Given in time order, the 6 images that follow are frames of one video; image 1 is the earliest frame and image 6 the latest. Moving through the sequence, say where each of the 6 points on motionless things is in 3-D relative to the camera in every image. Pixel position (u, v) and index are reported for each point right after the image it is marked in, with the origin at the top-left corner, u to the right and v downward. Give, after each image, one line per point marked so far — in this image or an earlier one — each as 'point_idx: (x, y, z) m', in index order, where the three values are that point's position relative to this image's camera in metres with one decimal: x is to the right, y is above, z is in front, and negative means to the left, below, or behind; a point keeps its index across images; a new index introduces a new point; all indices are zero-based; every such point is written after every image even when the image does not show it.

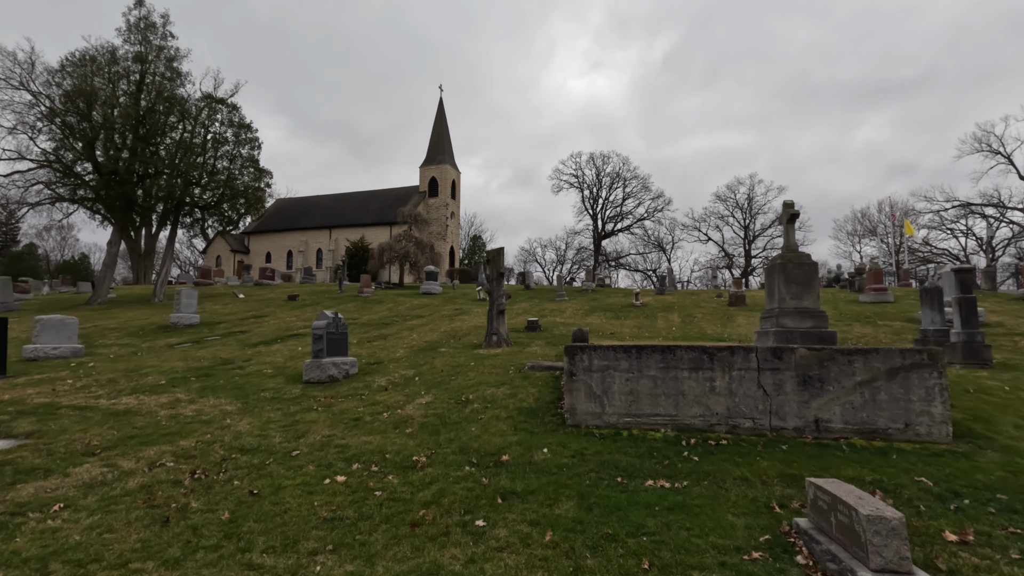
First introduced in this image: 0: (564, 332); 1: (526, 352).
0: (+1.9, -1.6, +19.3) m
1: (+0.4, -1.8, +14.9) m
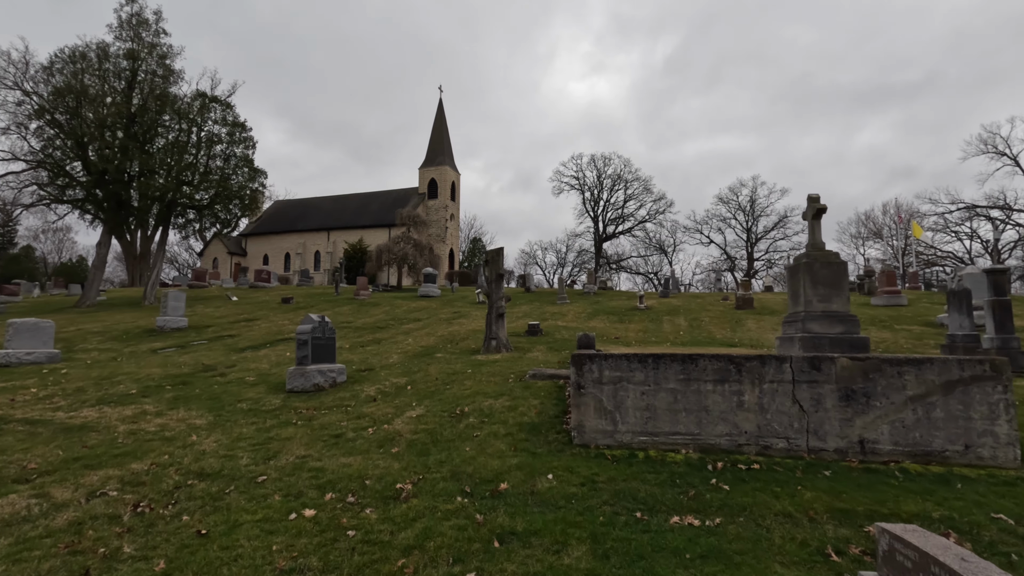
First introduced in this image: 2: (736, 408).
0: (+1.9, -1.7, +18.4) m
1: (+0.4, -1.8, +14.1) m
2: (+2.6, -1.4, +6.1) m
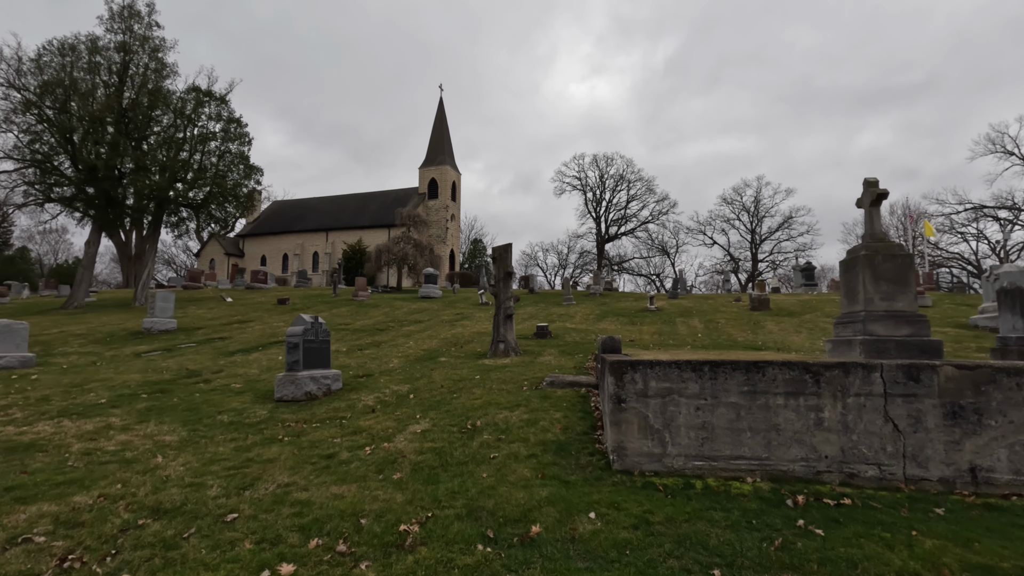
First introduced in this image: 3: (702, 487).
0: (+2.1, -1.7, +17.3) m
1: (+0.6, -1.8, +12.9) m
2: (+2.8, -1.3, +5.0) m
3: (+1.7, -1.8, +4.9) m
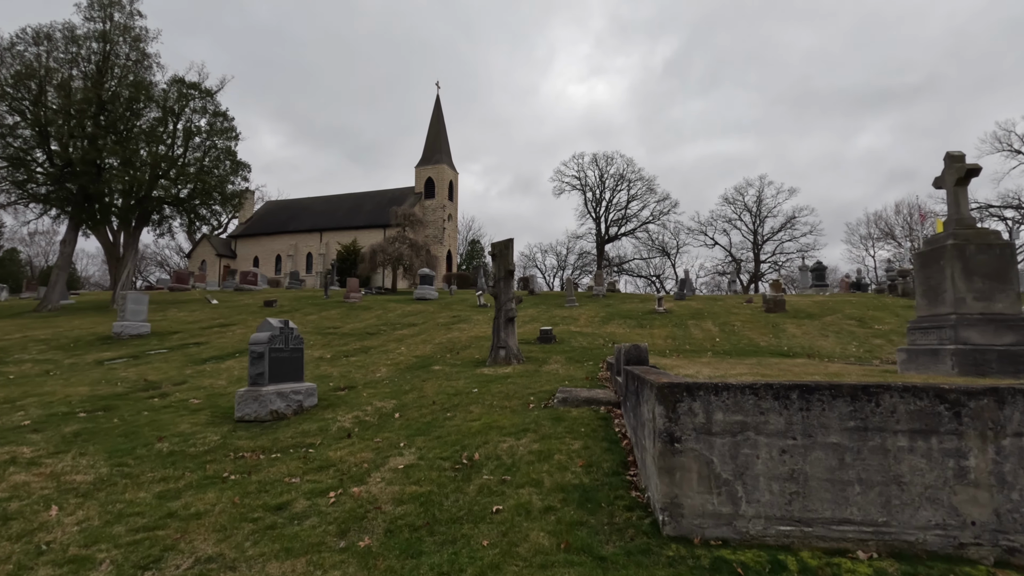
0: (+2.2, -1.7, +15.8) m
1: (+0.7, -1.8, +11.4) m
2: (+2.9, -1.3, +3.5) m
3: (+1.8, -1.8, +3.4) m
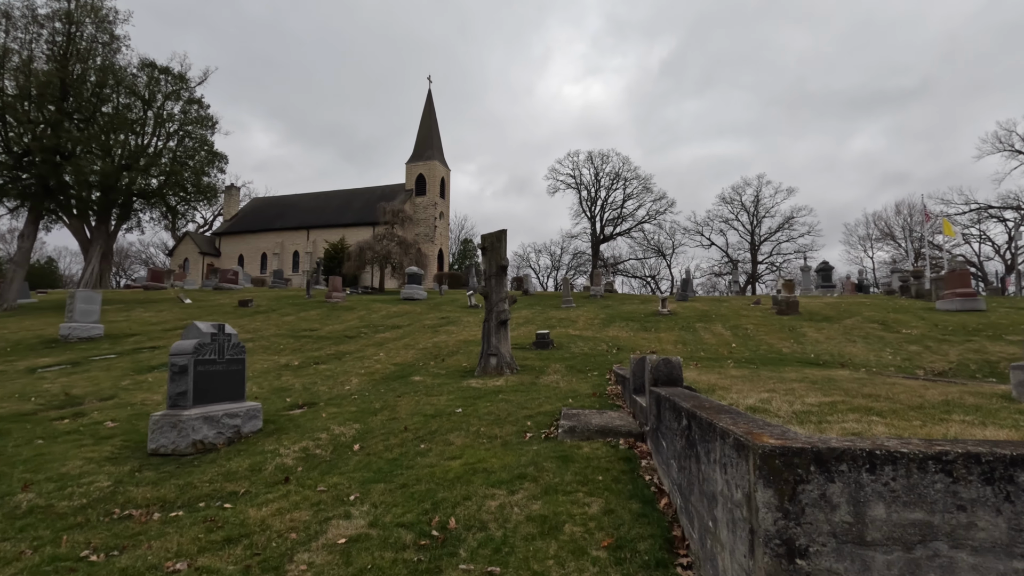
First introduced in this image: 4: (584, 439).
0: (+2.0, -1.6, +14.0) m
1: (+0.6, -1.8, +9.7) m
2: (+2.9, -1.2, +1.8) m
3: (+1.8, -1.7, +1.7) m
4: (+0.8, -1.6, +5.8) m
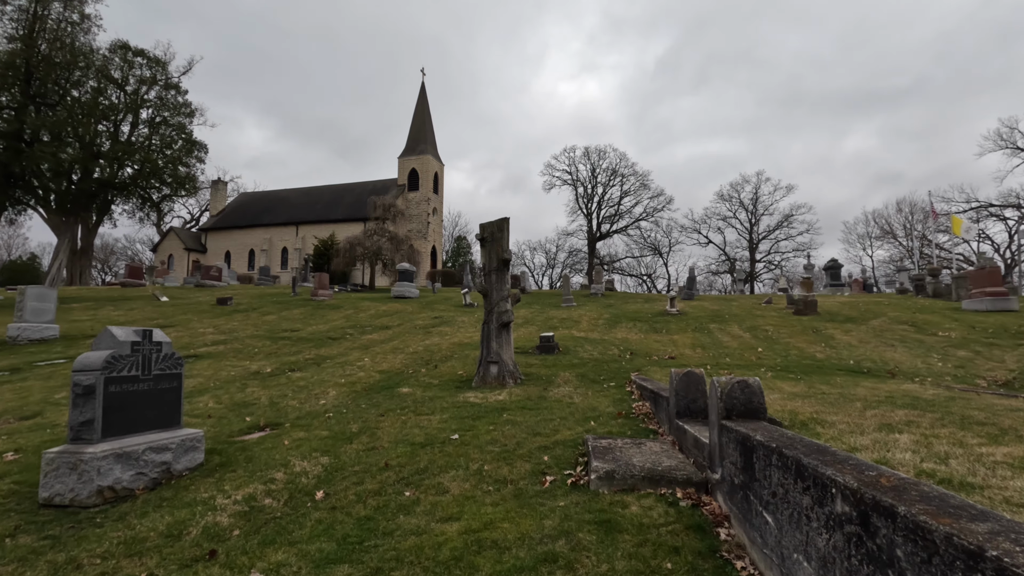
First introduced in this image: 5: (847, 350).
0: (+2.0, -1.6, +12.5) m
1: (+0.6, -1.7, +8.1) m
2: (+3.1, -1.2, +0.3) m
3: (+2.0, -1.7, +0.1) m
4: (+0.9, -1.6, +4.3) m
5: (+8.4, -1.5, +13.4) m
